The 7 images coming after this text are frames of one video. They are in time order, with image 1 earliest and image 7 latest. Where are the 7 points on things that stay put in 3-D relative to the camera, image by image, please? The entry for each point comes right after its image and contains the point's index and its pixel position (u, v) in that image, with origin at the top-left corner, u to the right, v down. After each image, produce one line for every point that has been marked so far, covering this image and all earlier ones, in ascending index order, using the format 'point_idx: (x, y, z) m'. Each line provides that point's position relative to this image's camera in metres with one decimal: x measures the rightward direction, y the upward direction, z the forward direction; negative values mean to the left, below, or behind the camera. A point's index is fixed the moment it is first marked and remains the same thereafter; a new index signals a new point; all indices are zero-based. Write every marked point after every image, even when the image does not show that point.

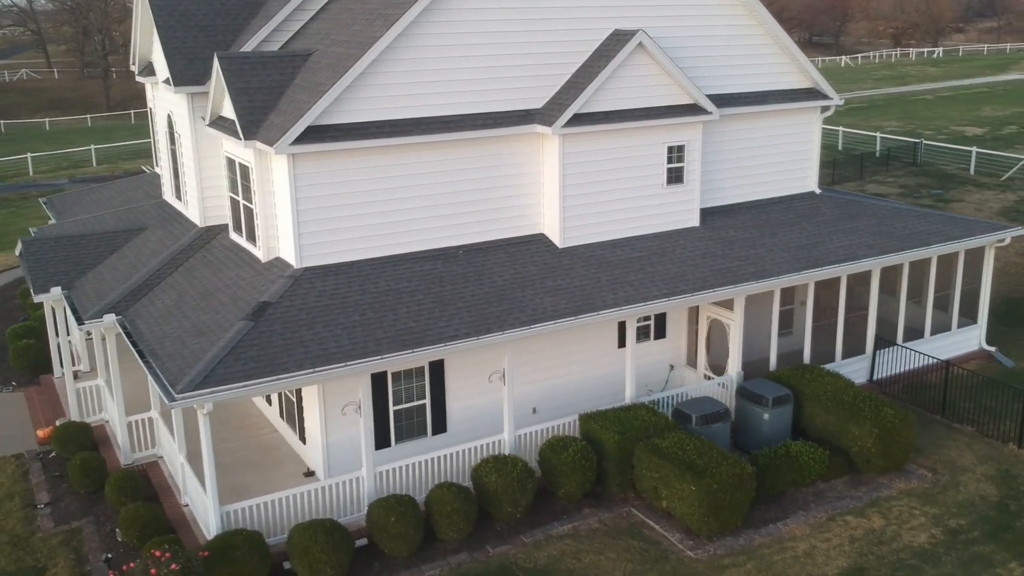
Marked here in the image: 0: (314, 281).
0: (-2.9, +0.1, +14.8) m
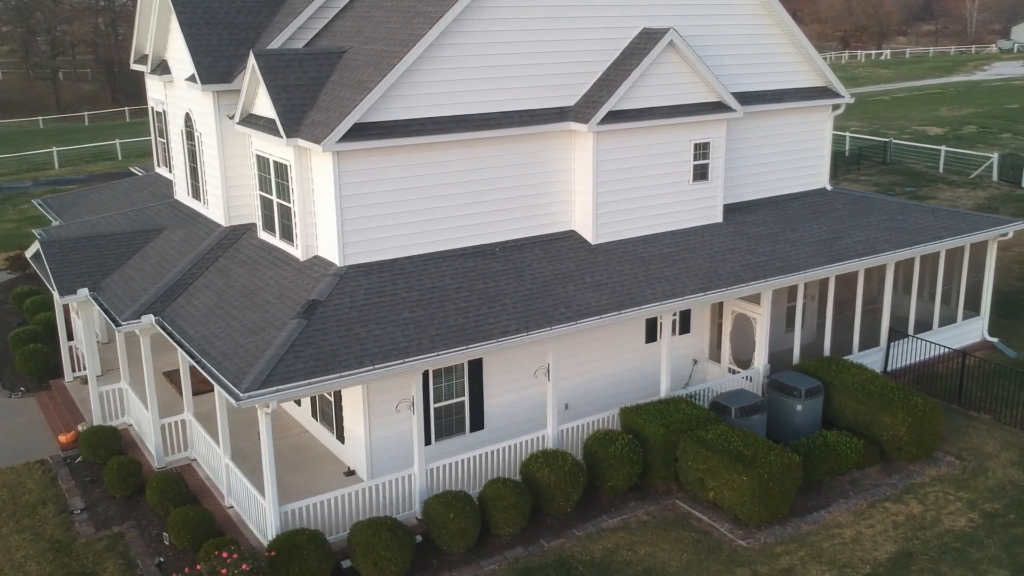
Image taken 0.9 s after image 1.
0: (-2.3, +0.1, +14.8) m
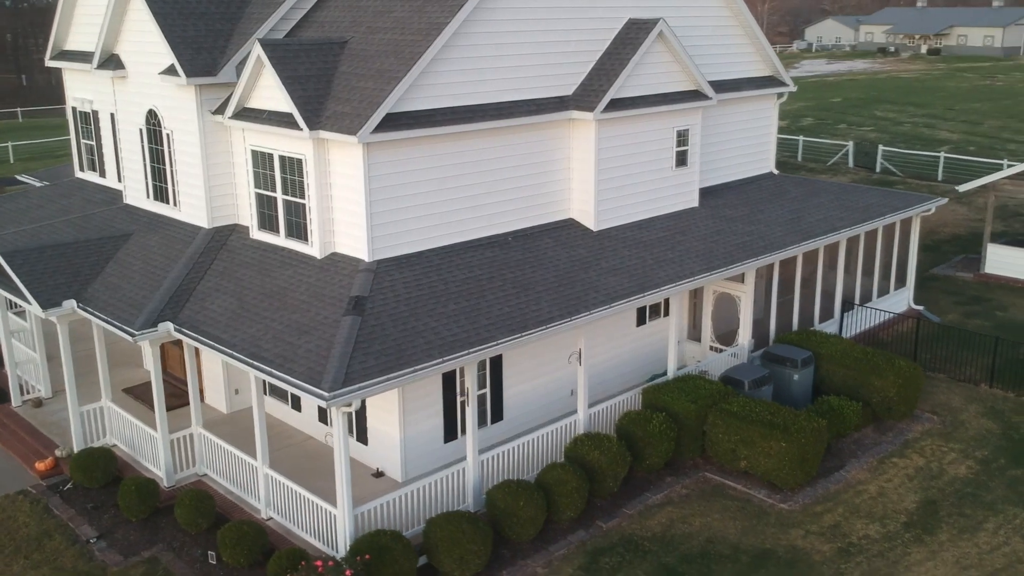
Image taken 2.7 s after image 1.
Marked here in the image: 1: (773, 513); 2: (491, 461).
0: (-1.7, +0.2, +14.4) m
1: (+3.8, -3.3, +14.5) m
2: (-0.3, -2.5, +14.4) m
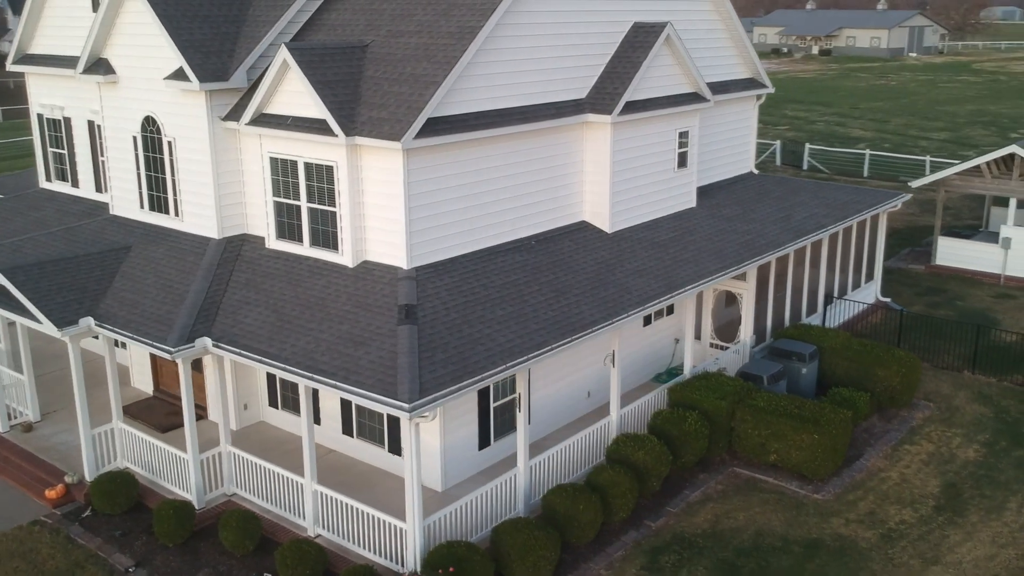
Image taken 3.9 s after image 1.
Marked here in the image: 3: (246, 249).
0: (-1.1, +0.1, +14.2) m
1: (+4.5, -3.2, +15.0) m
2: (+0.4, -2.6, +14.4) m
3: (-4.3, +0.6, +16.0) m
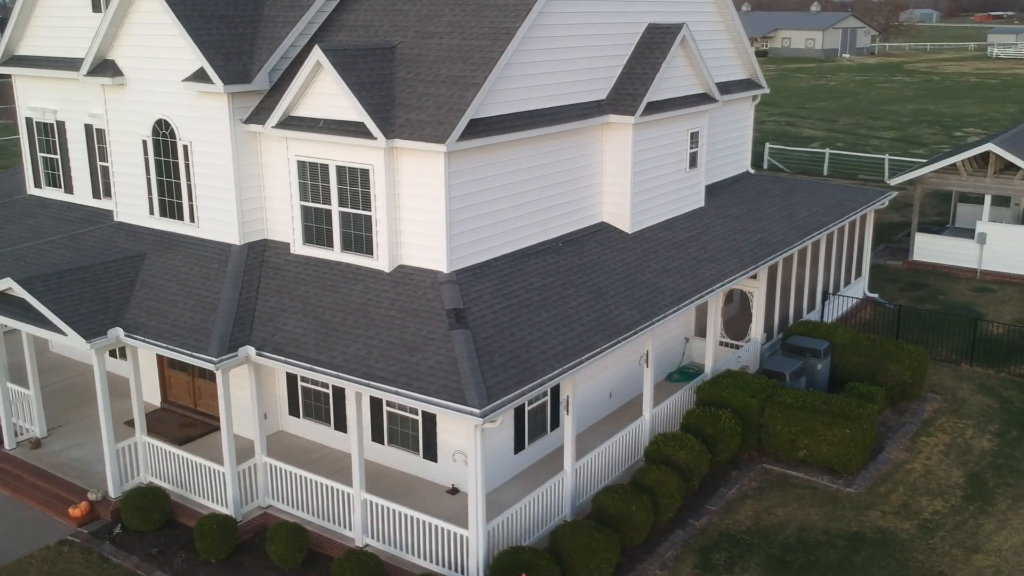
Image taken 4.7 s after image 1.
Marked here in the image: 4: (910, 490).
0: (-0.5, +0.1, +14.1) m
1: (+5.1, -3.2, +15.2) m
2: (+1.0, -2.6, +14.3) m
3: (-3.8, +0.5, +15.7) m
4: (+6.2, -3.1, +15.4) m
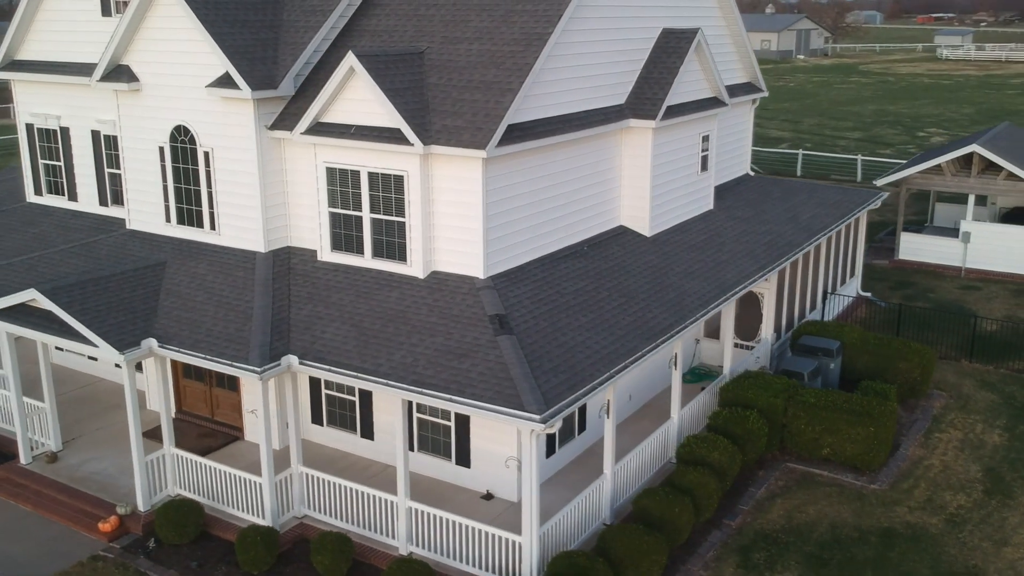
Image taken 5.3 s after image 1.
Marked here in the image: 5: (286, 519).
0: (0.0, 0.0, +14.1) m
1: (+5.6, -3.2, +15.5) m
2: (+1.6, -2.7, +14.4) m
3: (-3.4, +0.4, +15.5) m
4: (+6.7, -3.1, +15.8) m
5: (-3.2, -3.3, +14.2) m
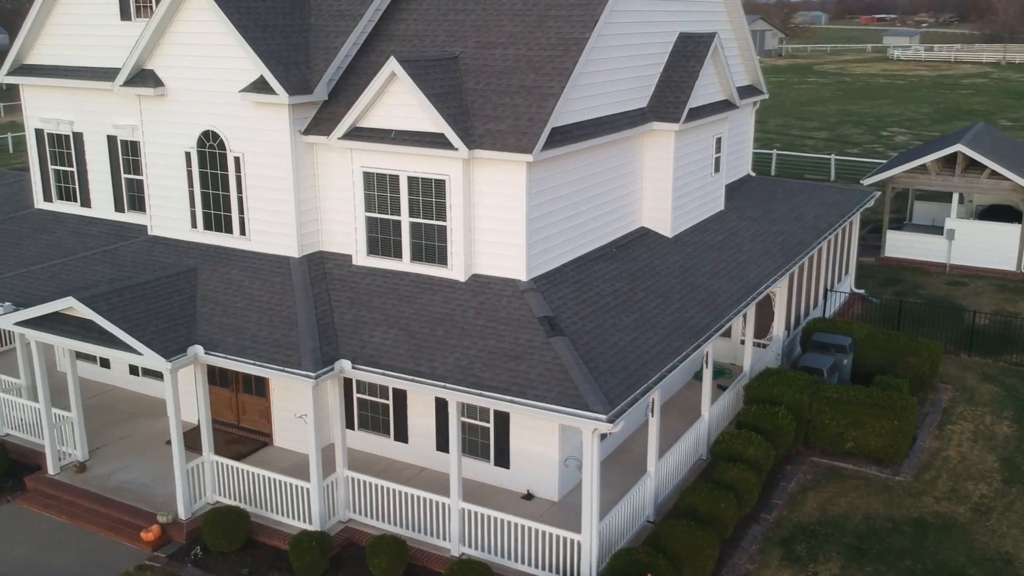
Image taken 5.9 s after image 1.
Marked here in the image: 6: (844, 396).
0: (+0.6, 0.0, +14.3) m
1: (+6.2, -3.2, +15.9) m
2: (+2.2, -2.7, +14.7) m
3: (-2.8, +0.3, +15.5) m
4: (+7.2, -3.1, +16.3) m
5: (-2.6, -3.4, +14.2) m
6: (+5.6, -1.8, +16.8) m
